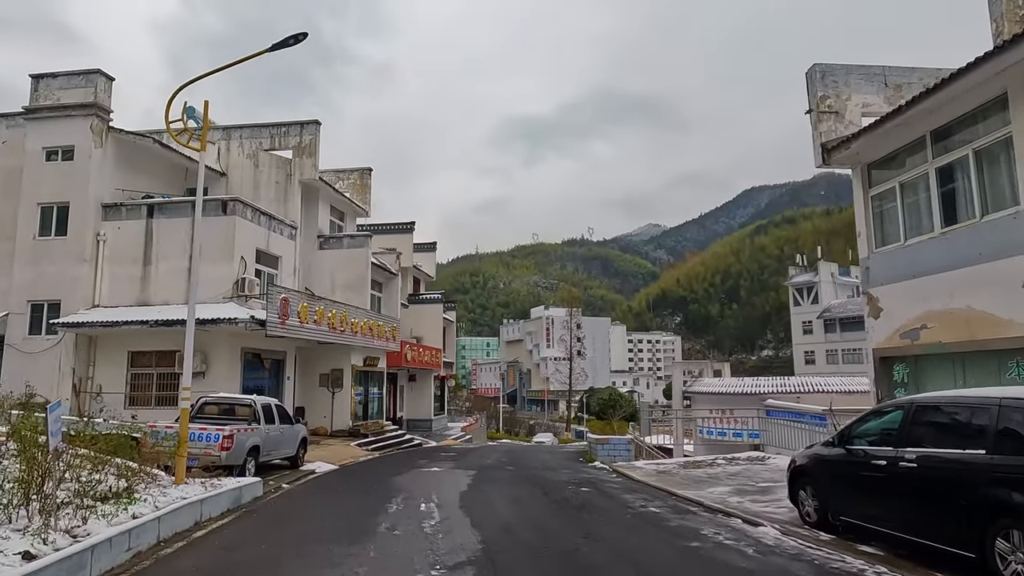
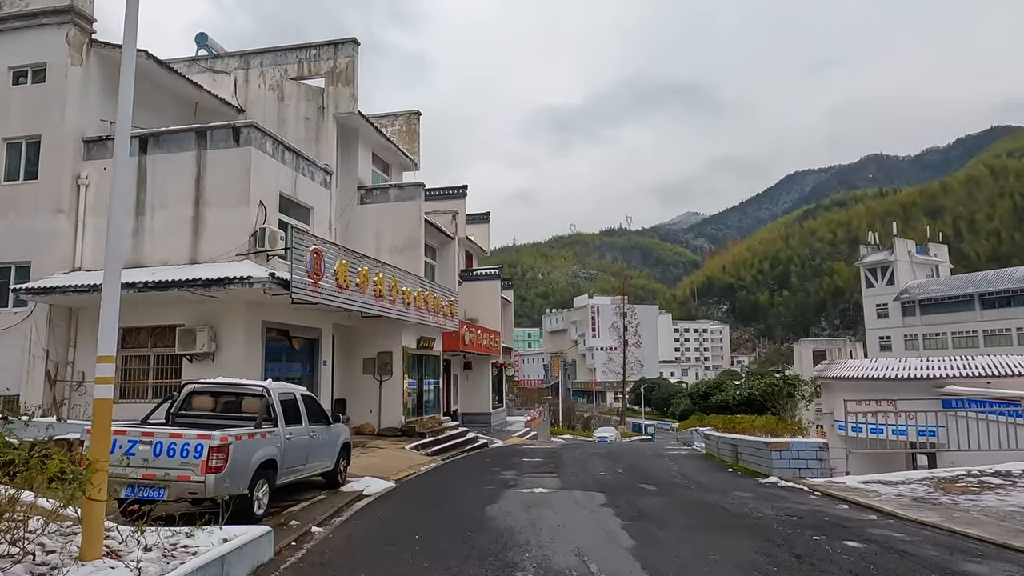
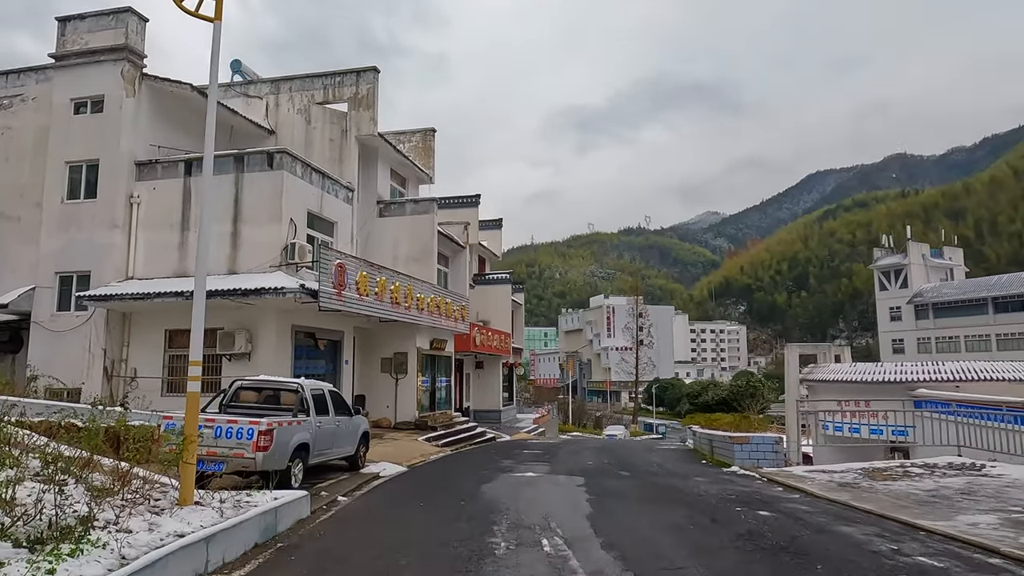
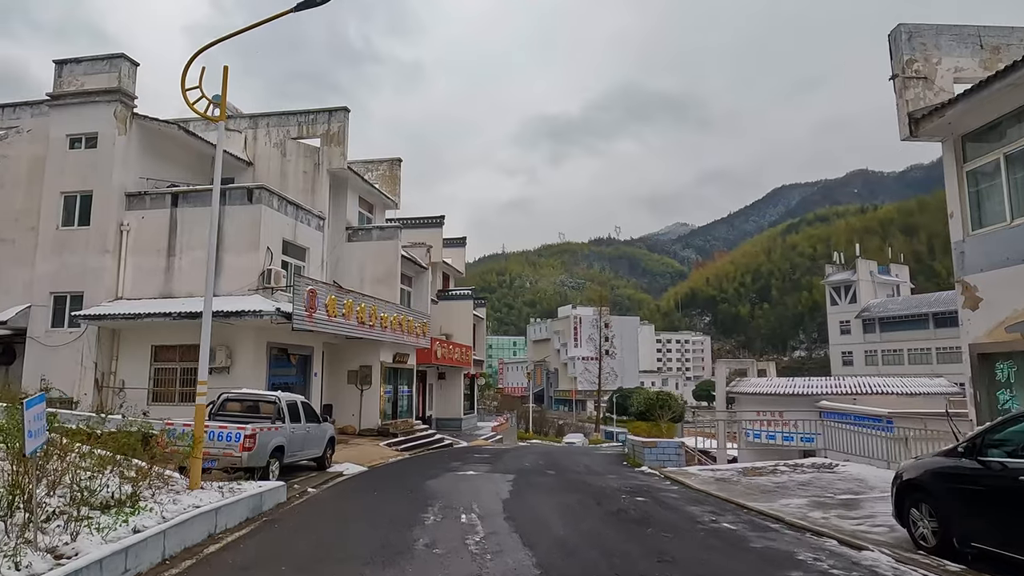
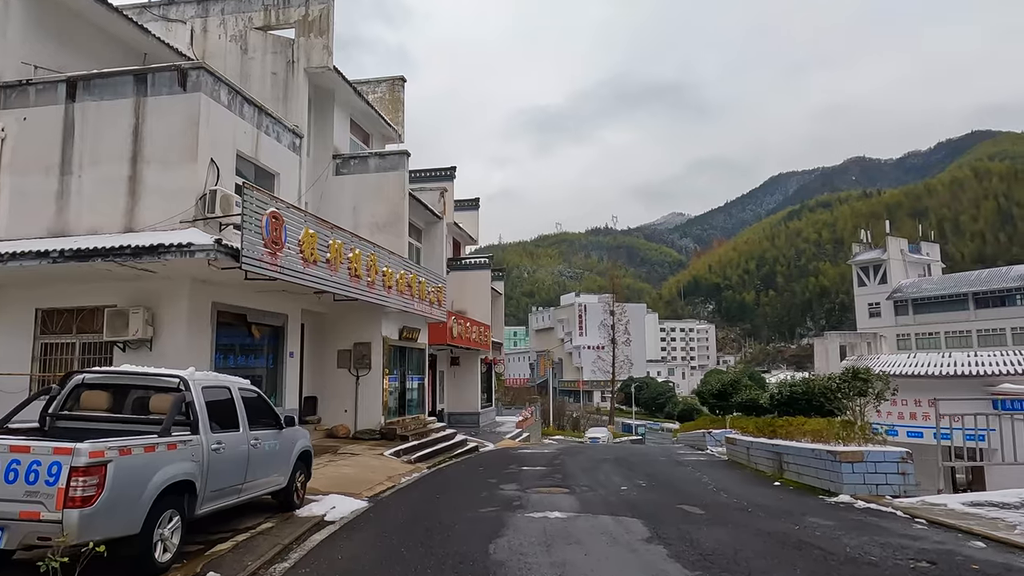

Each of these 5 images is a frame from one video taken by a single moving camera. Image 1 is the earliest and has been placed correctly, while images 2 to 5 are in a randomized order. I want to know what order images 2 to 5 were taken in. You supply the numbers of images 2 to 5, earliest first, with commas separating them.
4, 3, 2, 5
